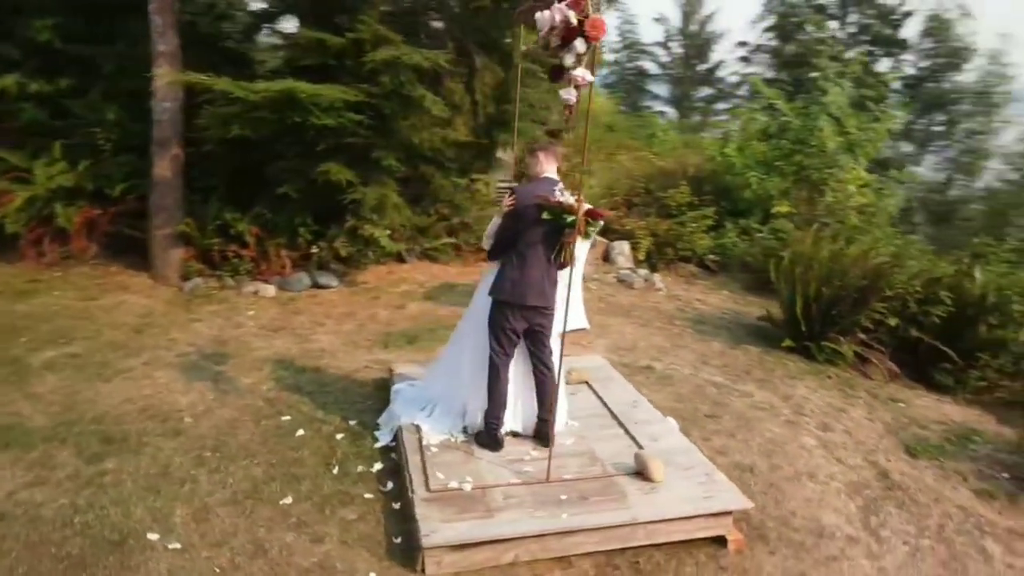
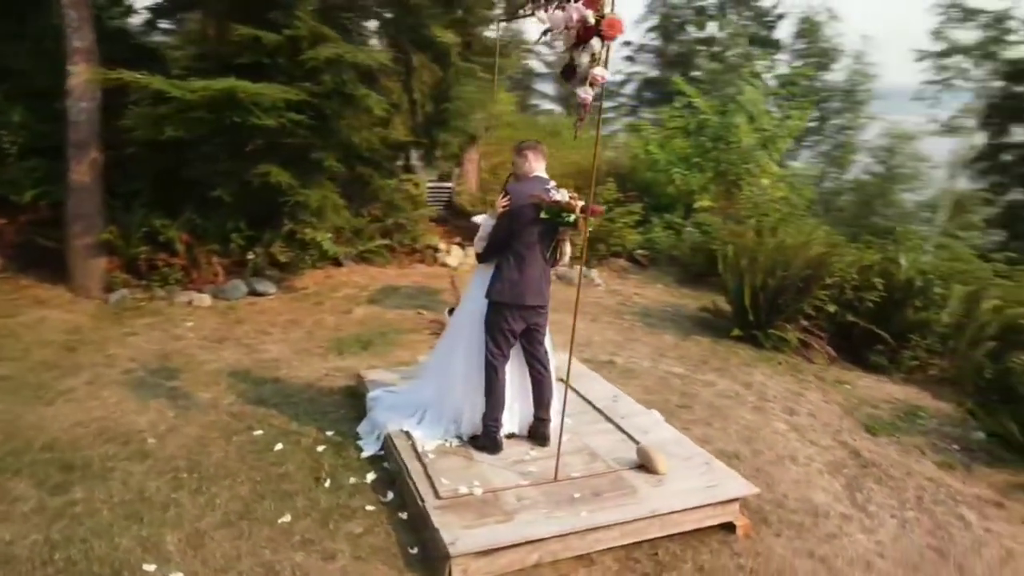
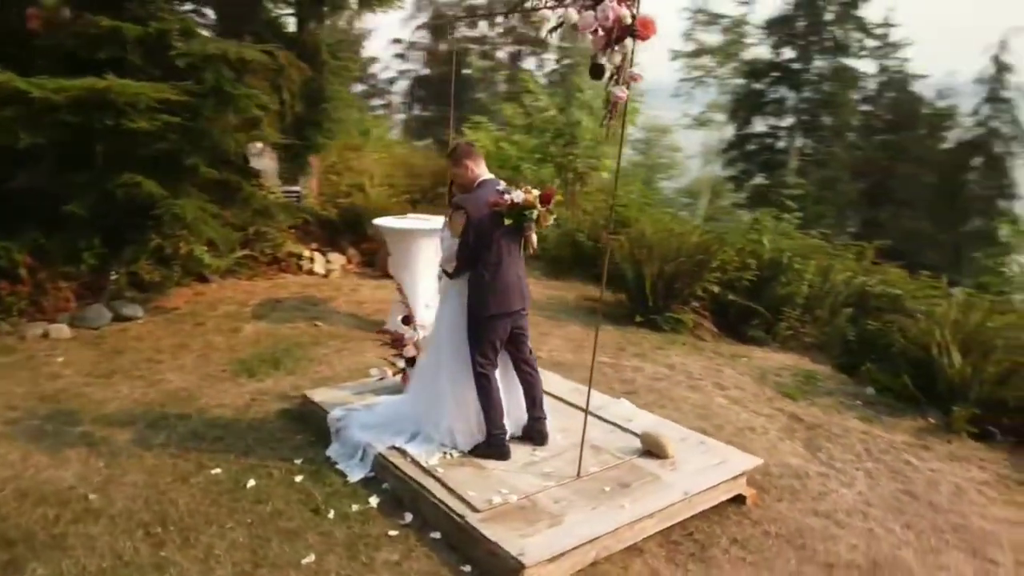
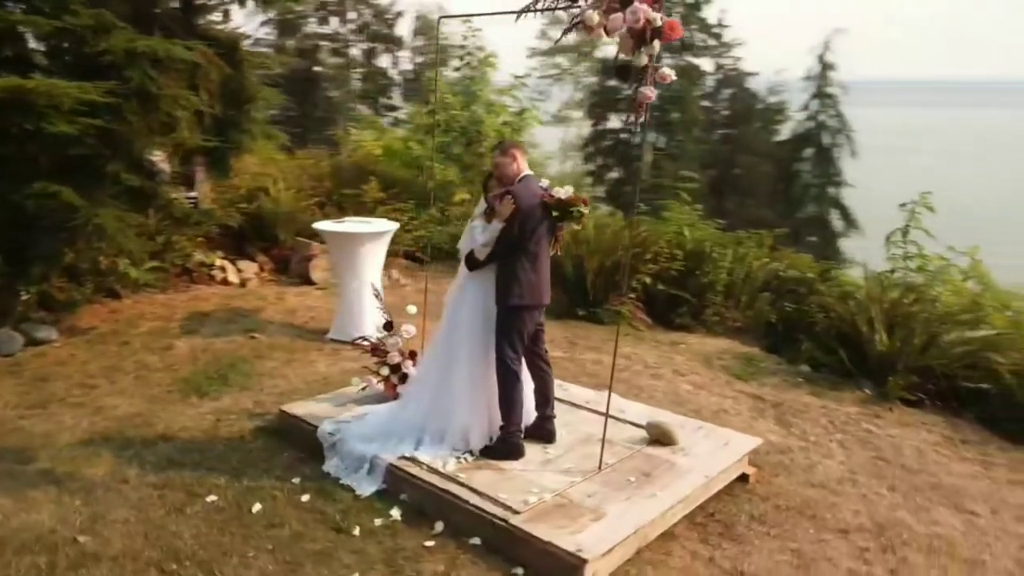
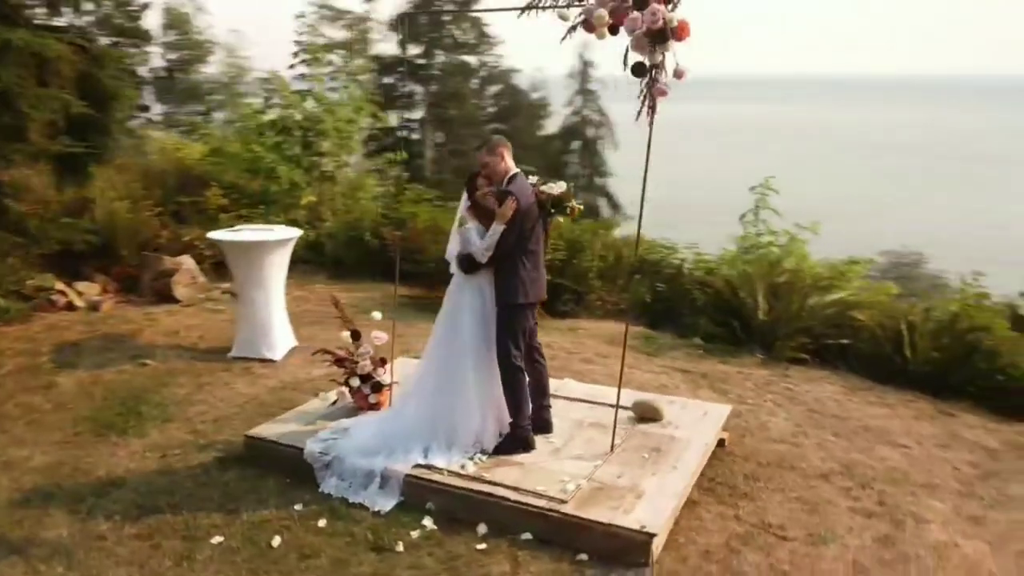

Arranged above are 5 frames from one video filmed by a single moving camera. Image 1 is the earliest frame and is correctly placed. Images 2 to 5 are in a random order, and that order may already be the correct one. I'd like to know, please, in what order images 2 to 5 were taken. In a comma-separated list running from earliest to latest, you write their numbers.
2, 3, 4, 5
